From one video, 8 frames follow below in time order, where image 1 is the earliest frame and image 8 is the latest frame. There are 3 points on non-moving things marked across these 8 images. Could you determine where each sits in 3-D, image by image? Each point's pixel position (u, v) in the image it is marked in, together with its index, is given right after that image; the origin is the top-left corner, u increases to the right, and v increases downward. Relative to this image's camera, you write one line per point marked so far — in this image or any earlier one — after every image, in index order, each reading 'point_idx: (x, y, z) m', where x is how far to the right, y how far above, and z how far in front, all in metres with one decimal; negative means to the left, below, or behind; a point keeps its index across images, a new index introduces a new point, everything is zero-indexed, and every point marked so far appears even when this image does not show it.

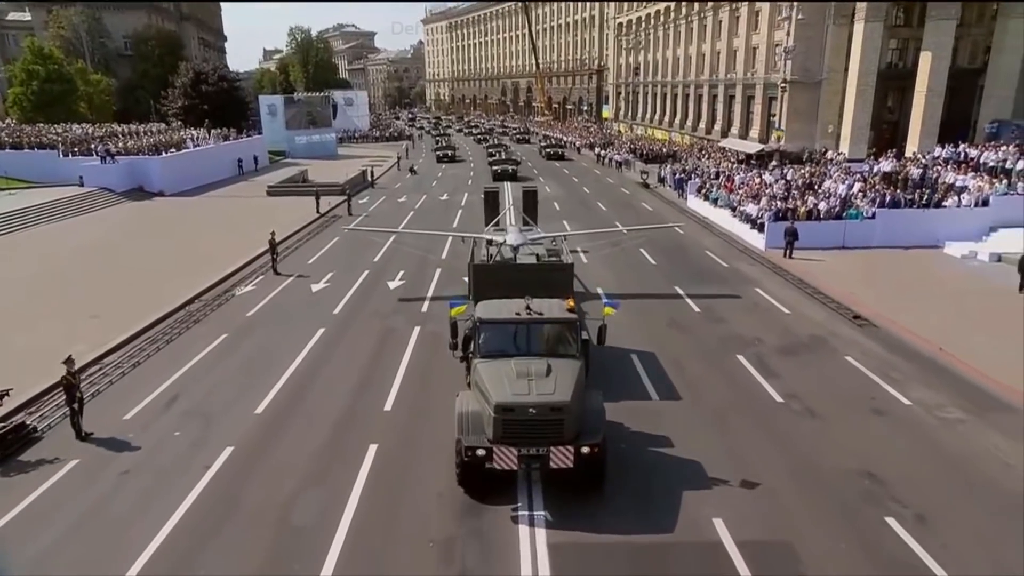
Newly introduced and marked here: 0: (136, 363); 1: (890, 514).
0: (-11.0, -2.3, +19.6) m
1: (+8.0, -4.8, +13.8) m
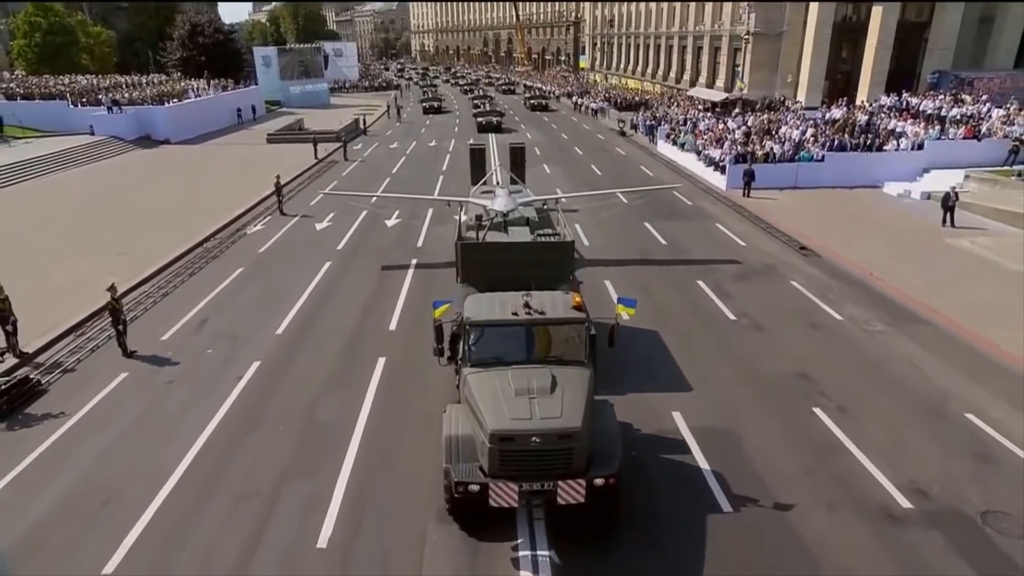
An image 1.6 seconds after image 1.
0: (-11.4, -0.4, +21.6) m
1: (+7.7, -3.0, +16.6) m
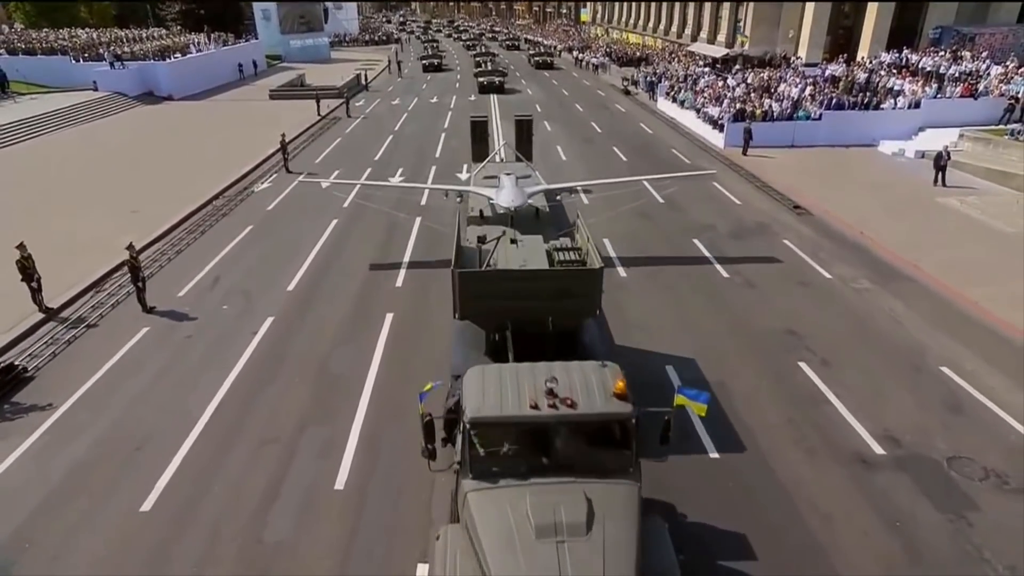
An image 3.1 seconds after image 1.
0: (-11.4, +1.1, +22.2) m
1: (+7.8, -2.0, +17.6) m
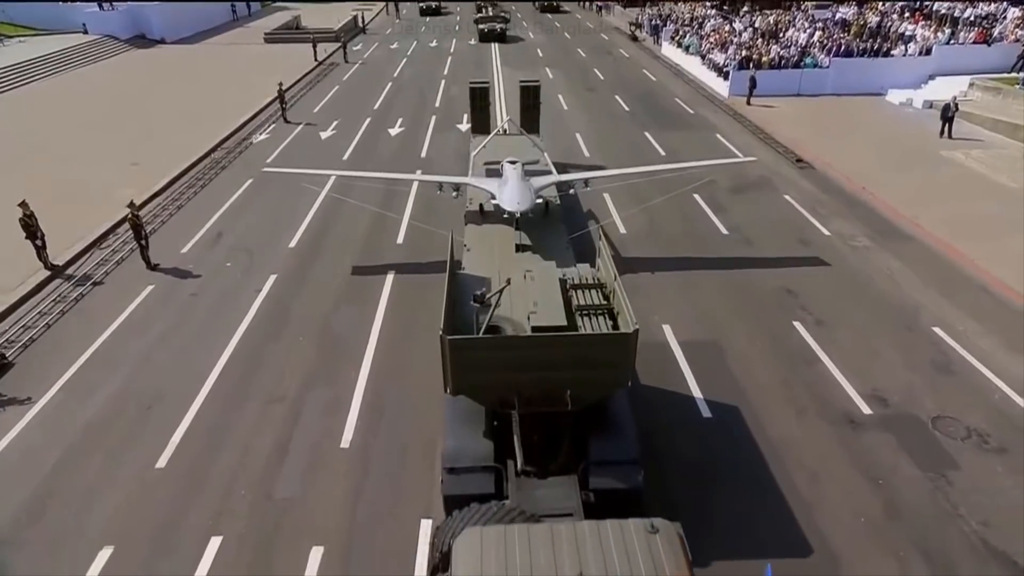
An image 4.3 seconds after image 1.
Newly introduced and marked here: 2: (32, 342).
0: (-11.3, +2.7, +22.2) m
1: (+7.8, -0.9, +17.9) m
2: (-11.9, -1.4, +16.2) m
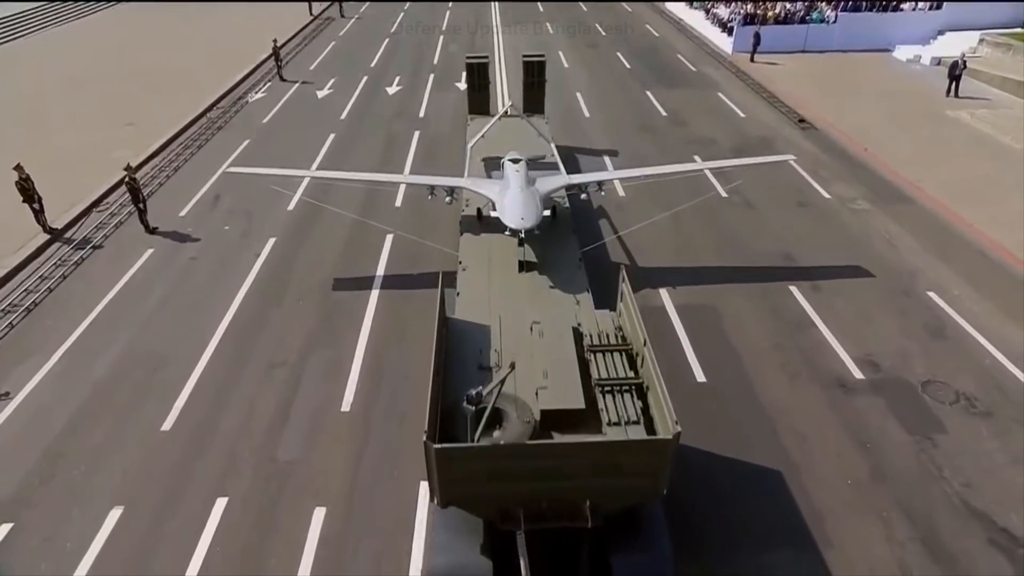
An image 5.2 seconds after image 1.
0: (-11.4, +4.1, +22.1) m
1: (+7.7, +0.1, +18.0) m
2: (-12.0, -0.5, +16.4) m
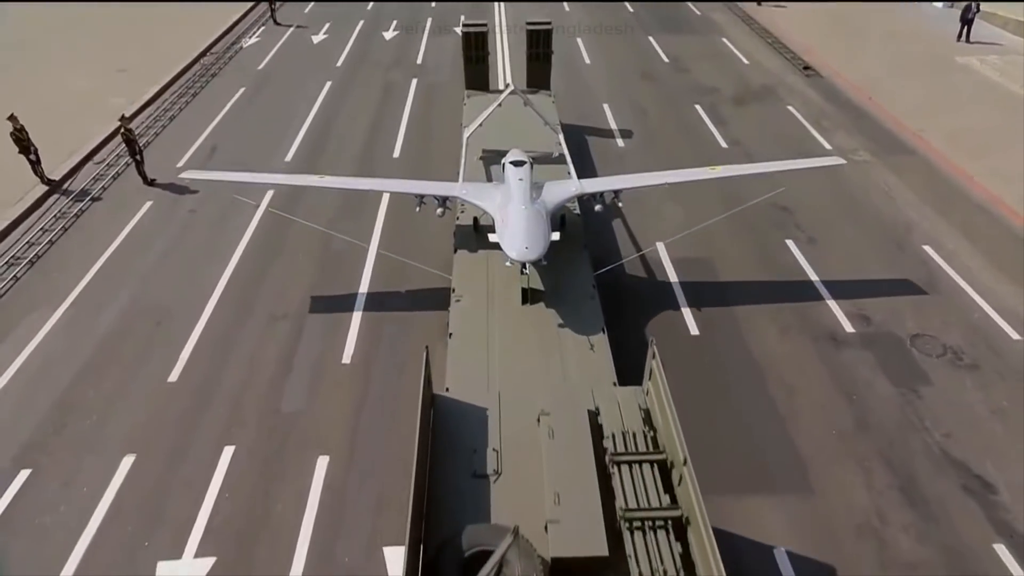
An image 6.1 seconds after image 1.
0: (-11.4, +5.8, +21.9) m
1: (+7.7, +1.4, +18.1) m
2: (-12.1, +0.7, +16.6) m
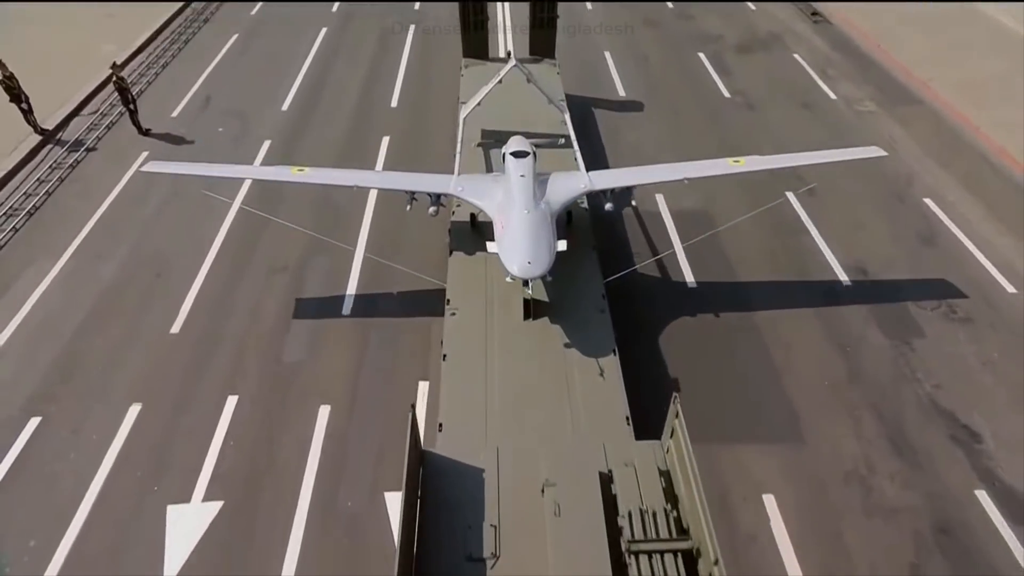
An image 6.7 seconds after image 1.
0: (-11.4, +7.4, +21.4) m
1: (+7.6, +2.7, +18.0) m
2: (-12.1, +2.0, +16.6) m
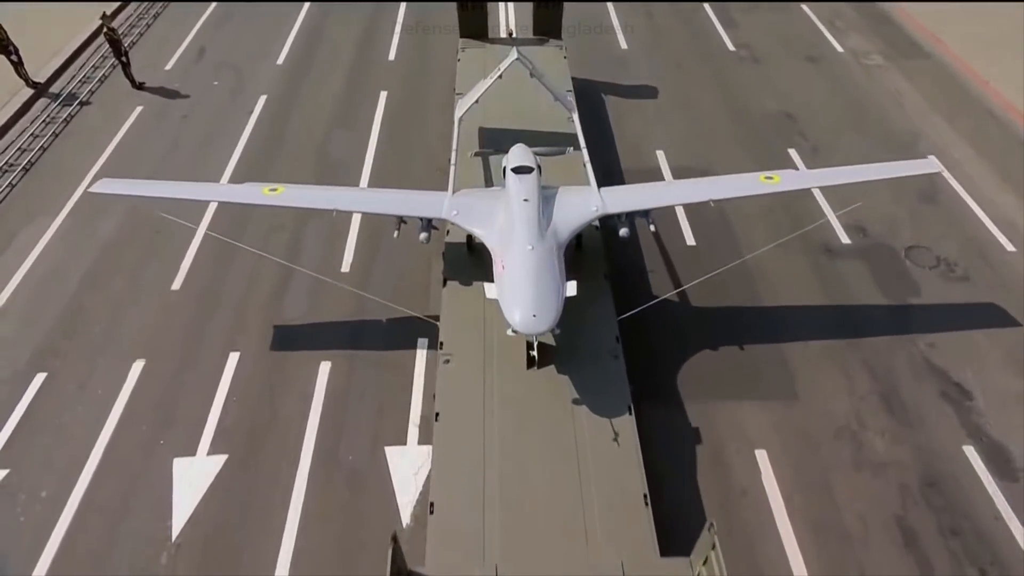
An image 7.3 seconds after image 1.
0: (-11.4, +8.8, +20.9) m
1: (+7.6, +3.9, +17.8) m
2: (-12.1, +3.1, +16.5) m
